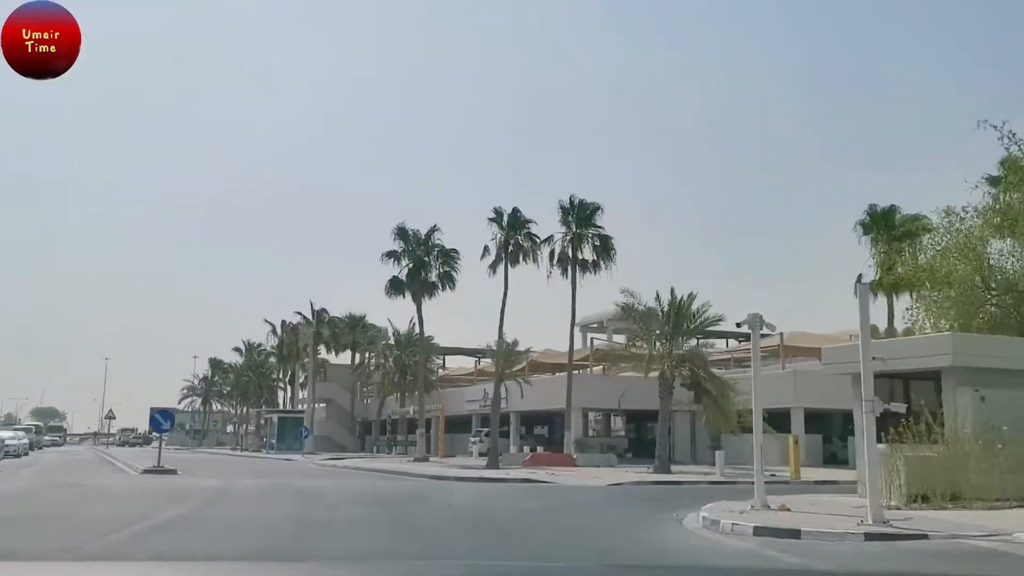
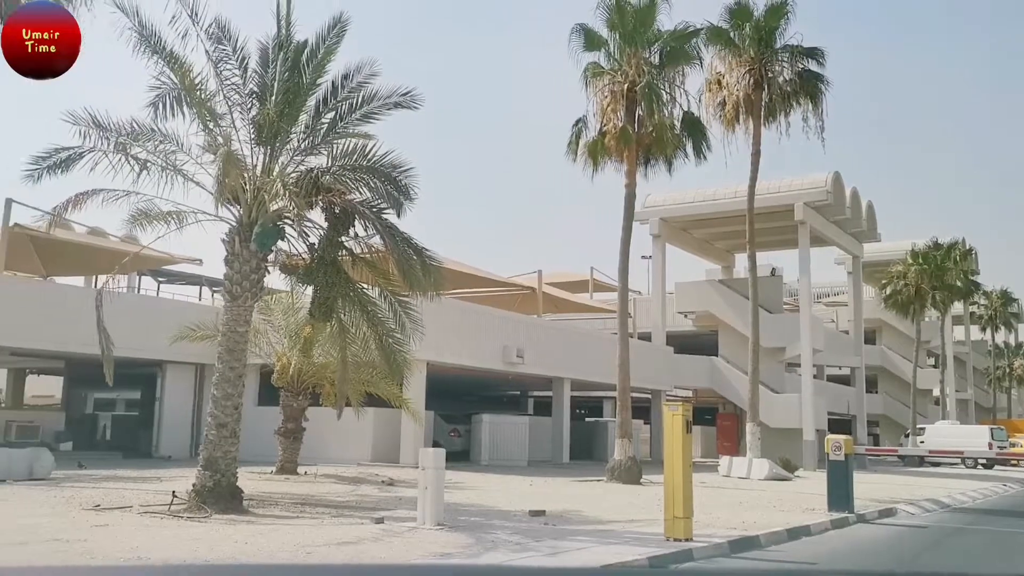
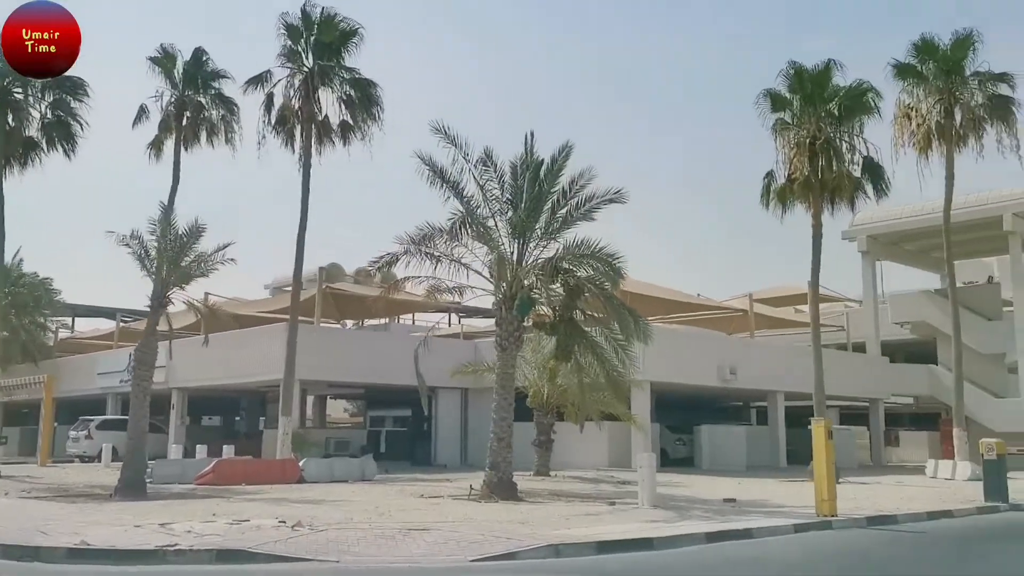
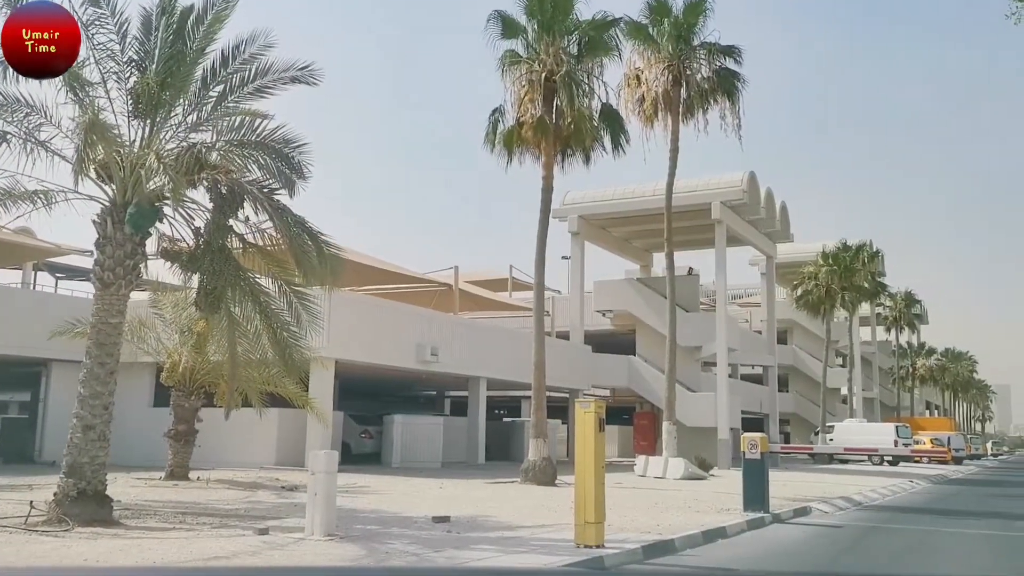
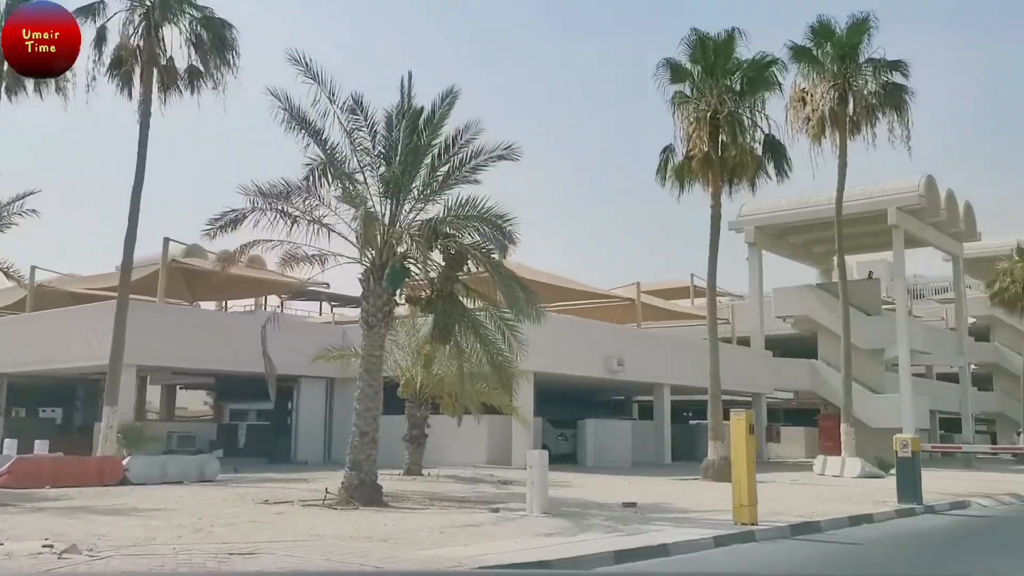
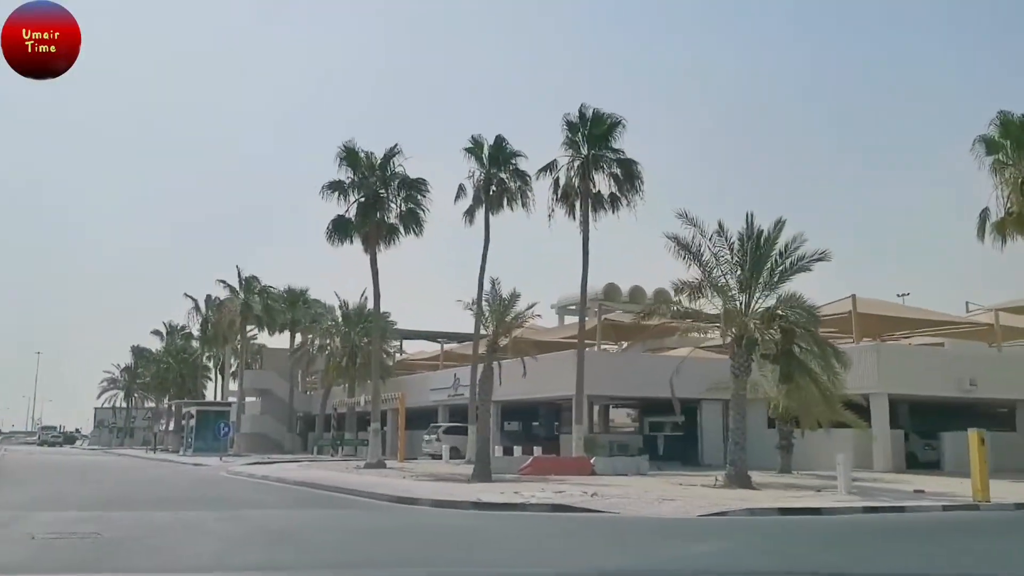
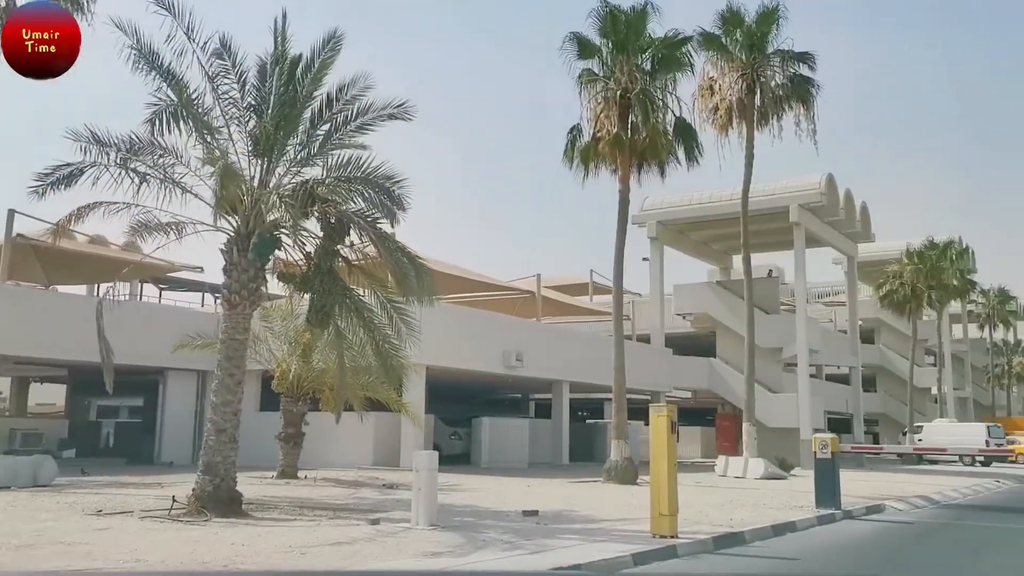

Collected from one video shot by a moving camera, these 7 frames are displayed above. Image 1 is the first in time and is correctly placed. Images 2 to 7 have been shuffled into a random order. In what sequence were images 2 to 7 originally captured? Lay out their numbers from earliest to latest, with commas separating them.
6, 3, 5, 7, 4, 2
